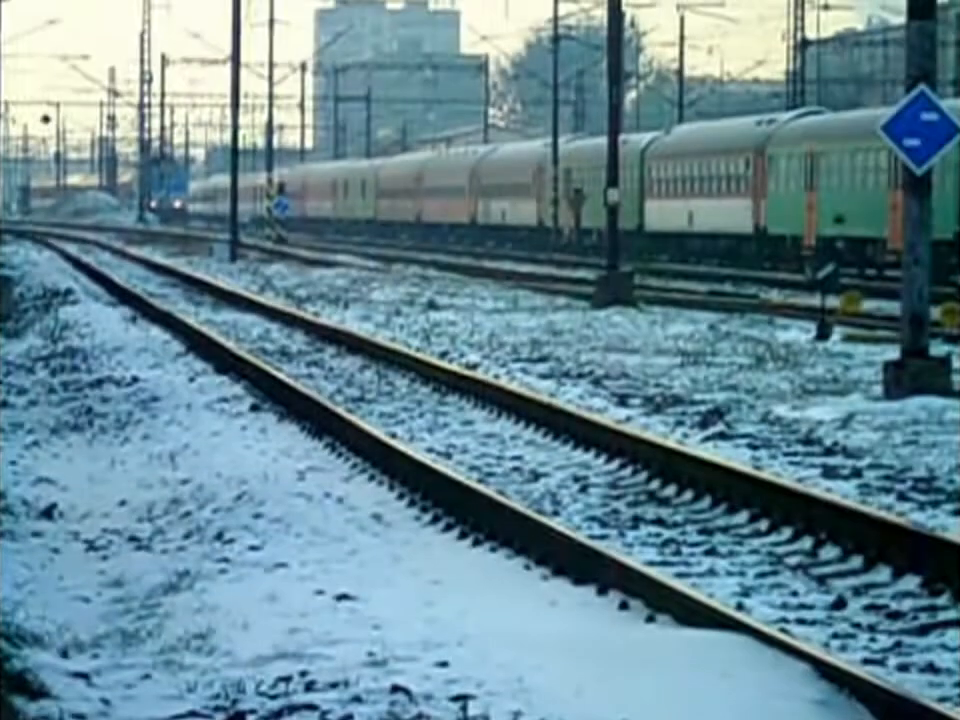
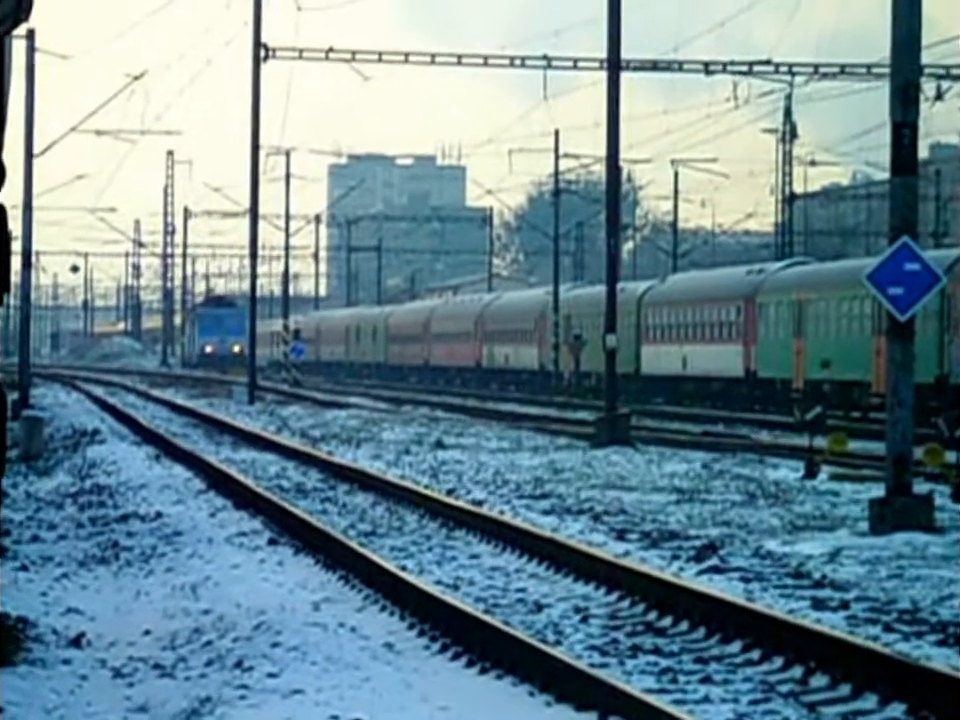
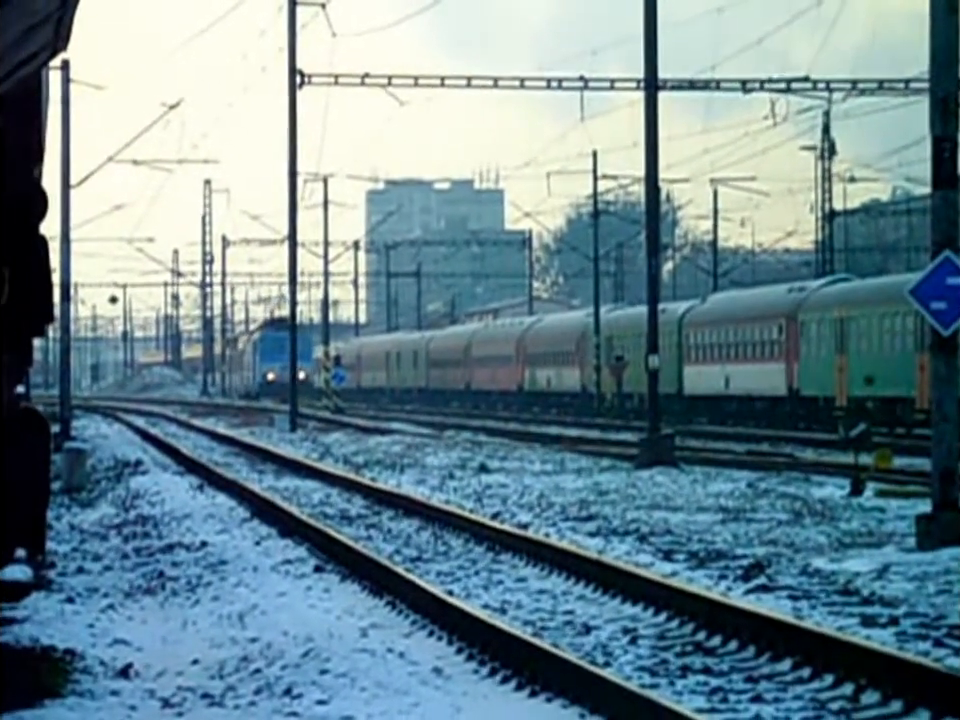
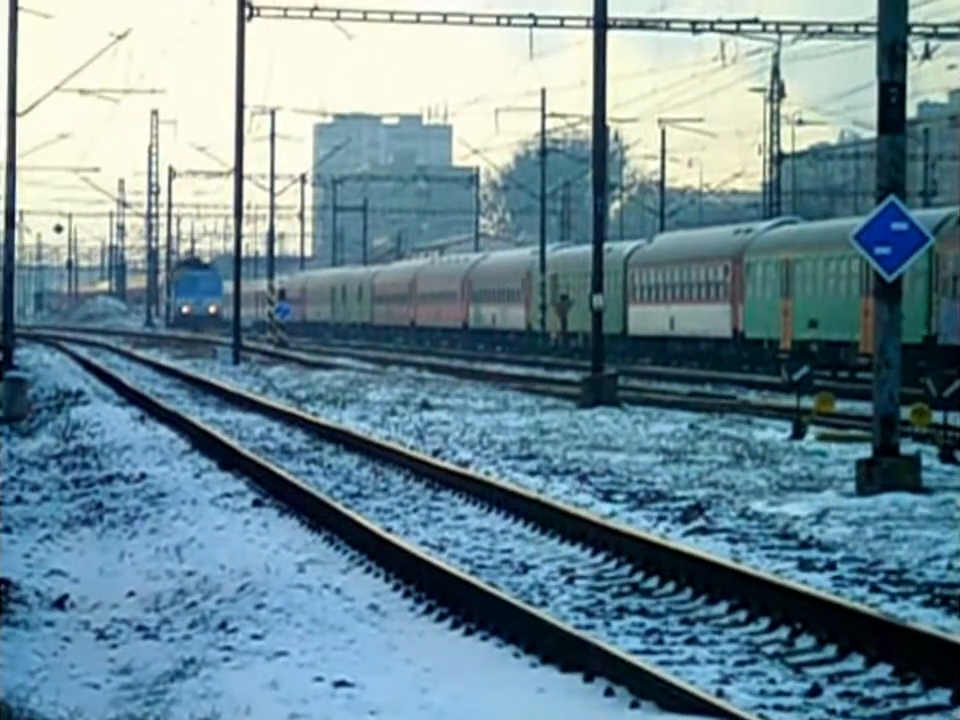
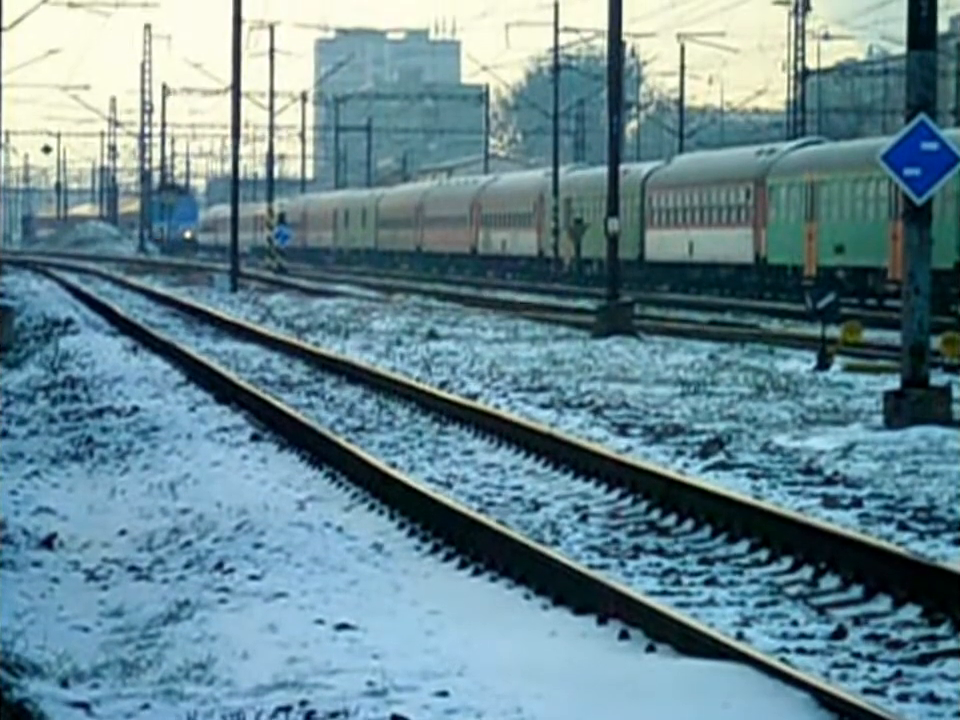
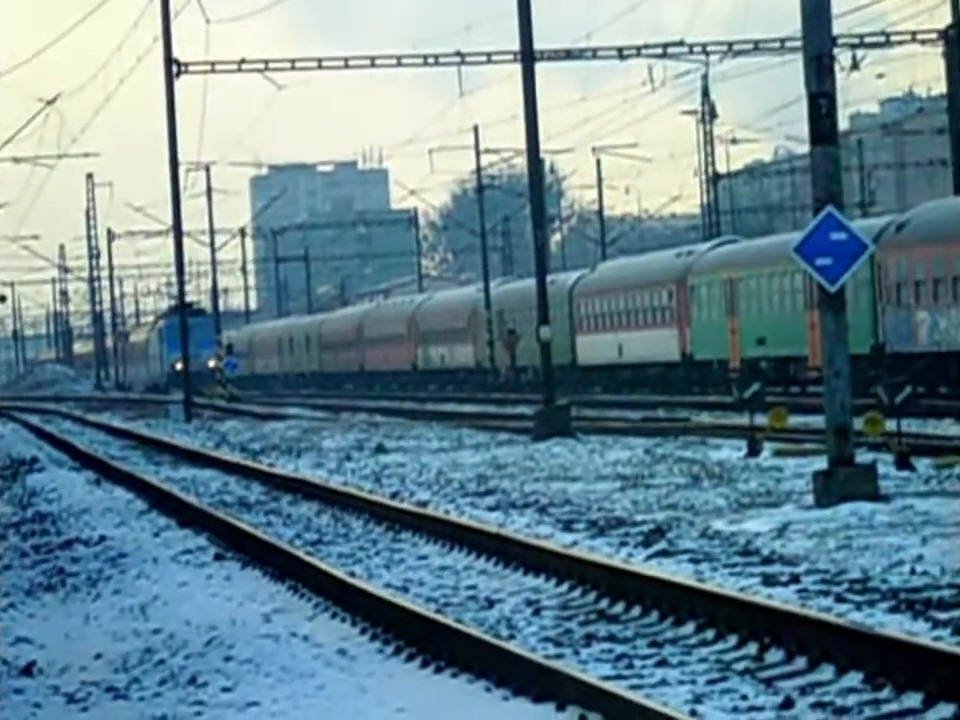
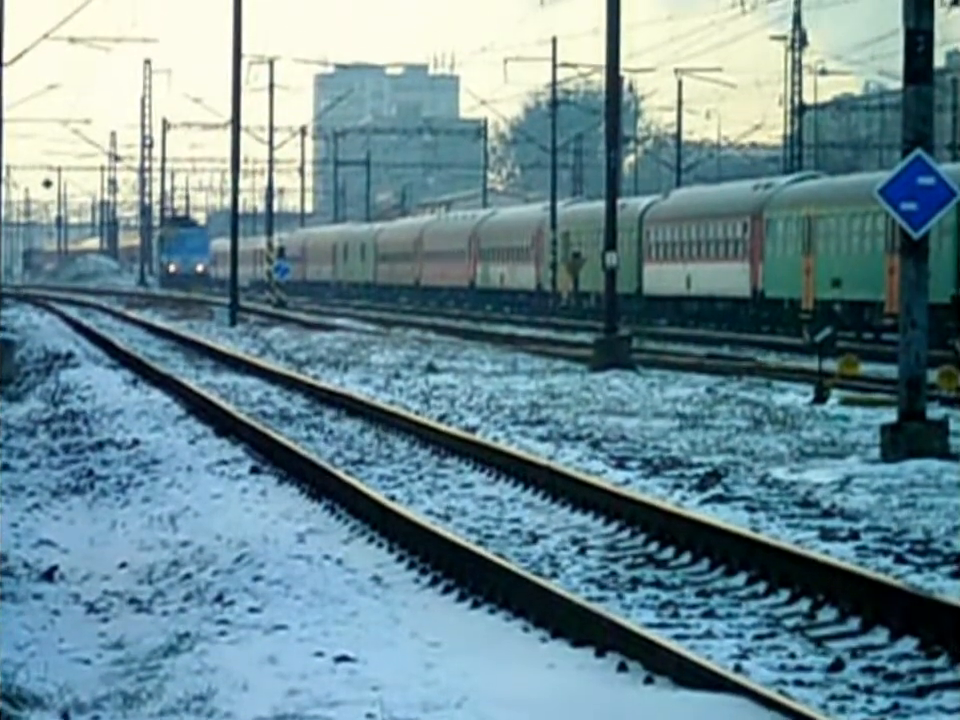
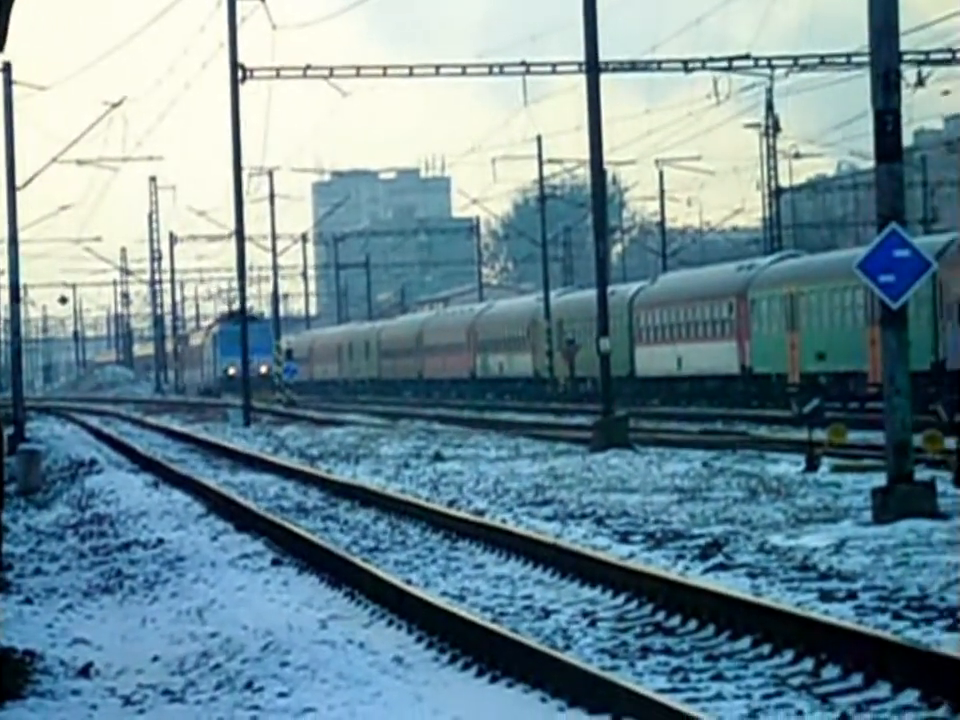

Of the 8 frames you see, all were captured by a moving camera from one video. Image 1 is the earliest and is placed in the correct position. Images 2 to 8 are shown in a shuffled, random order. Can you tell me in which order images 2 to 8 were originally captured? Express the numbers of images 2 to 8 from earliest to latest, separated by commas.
5, 7, 4, 2, 3, 8, 6
